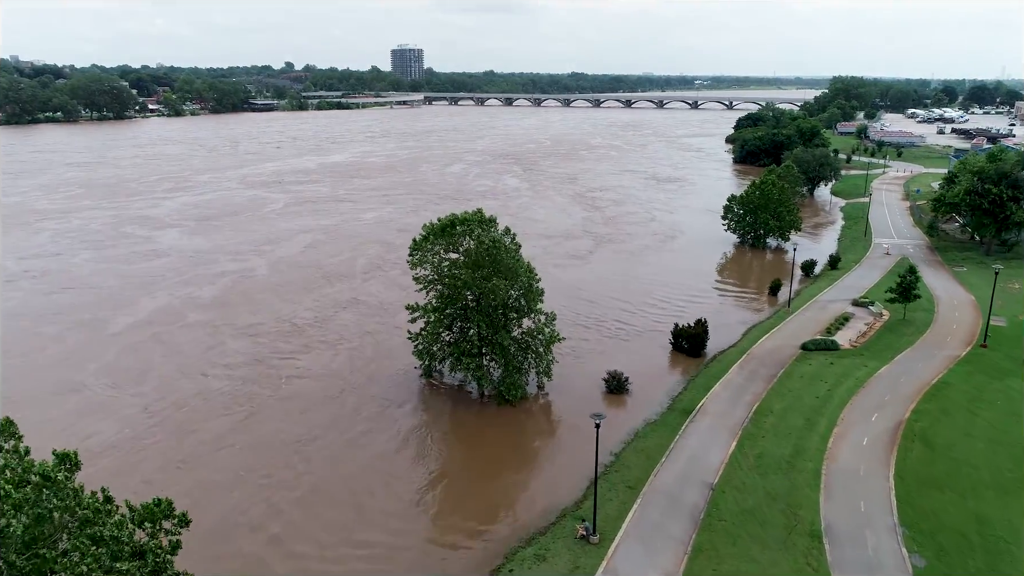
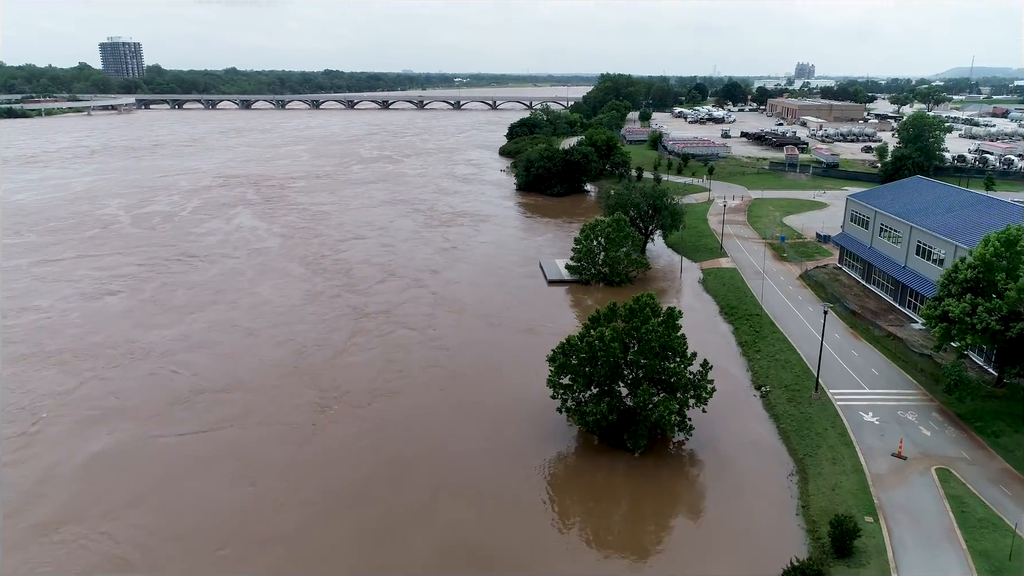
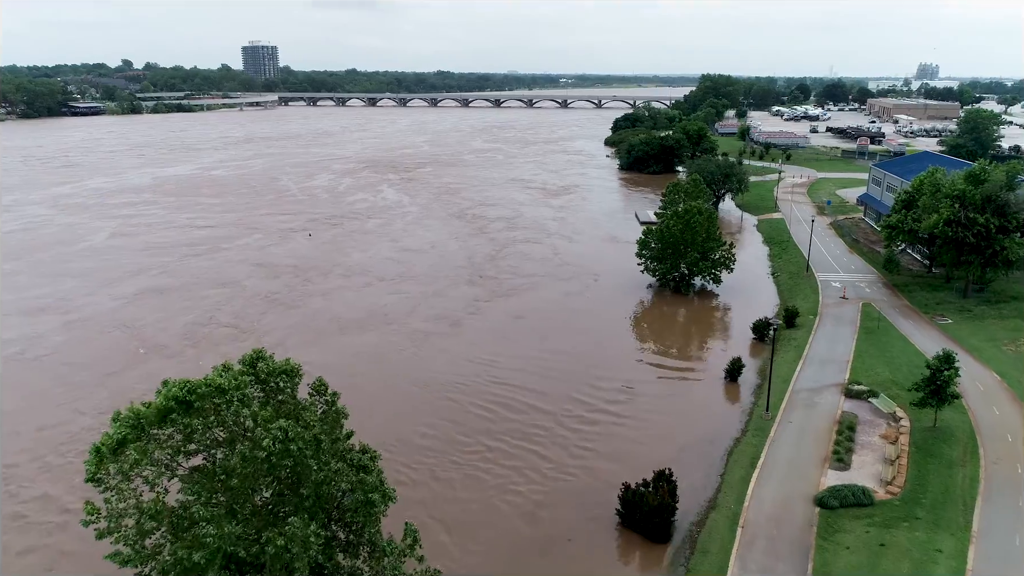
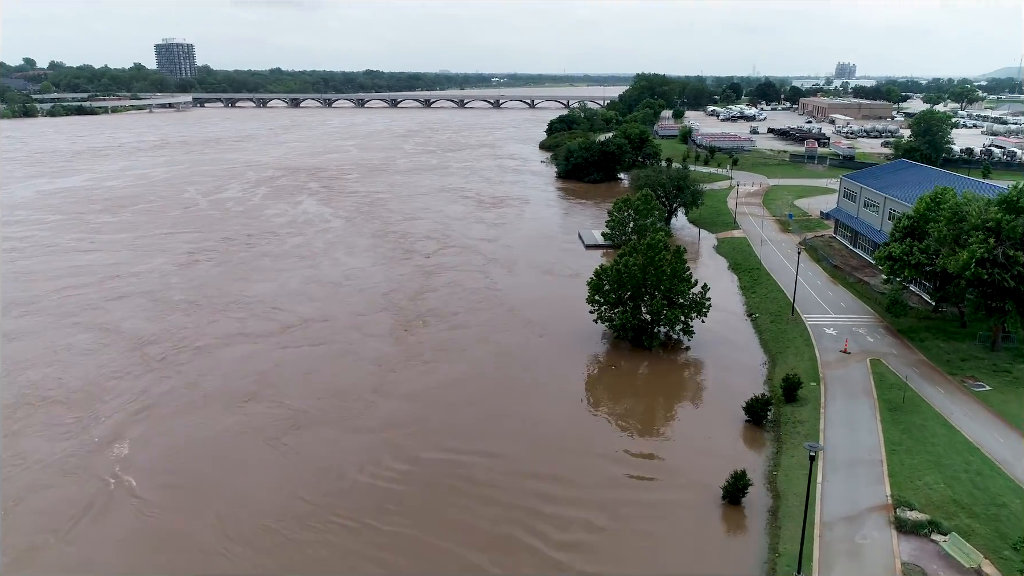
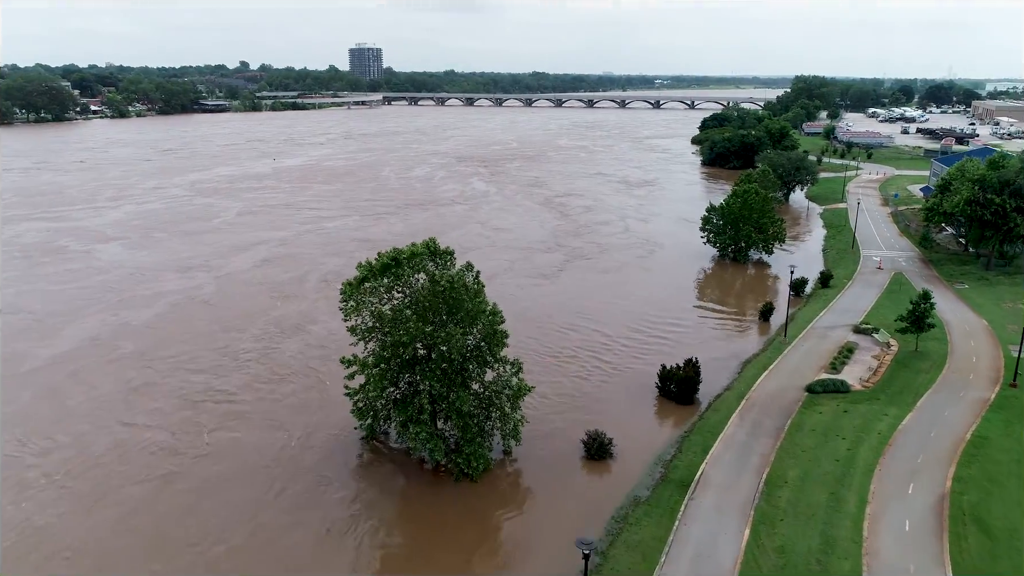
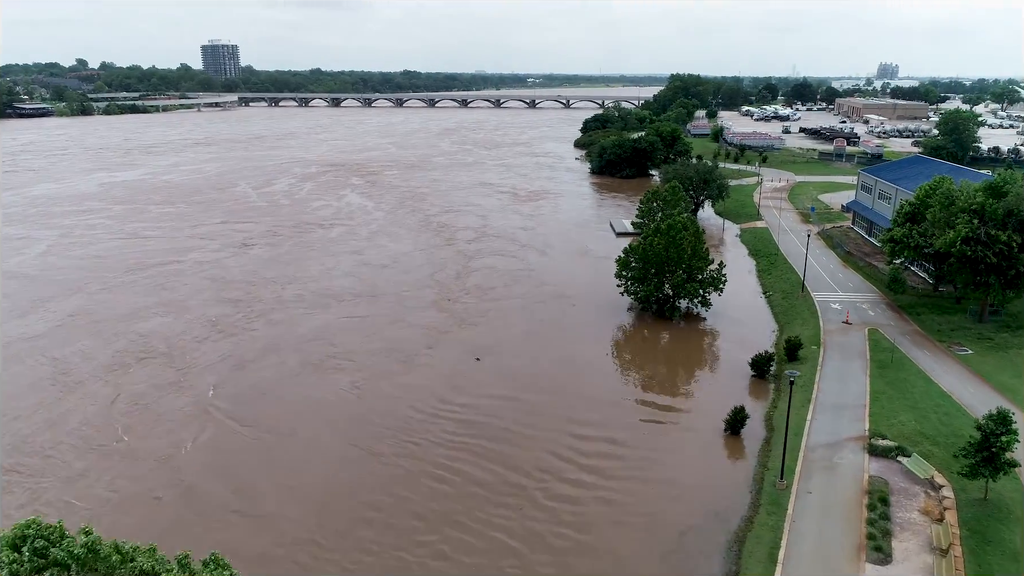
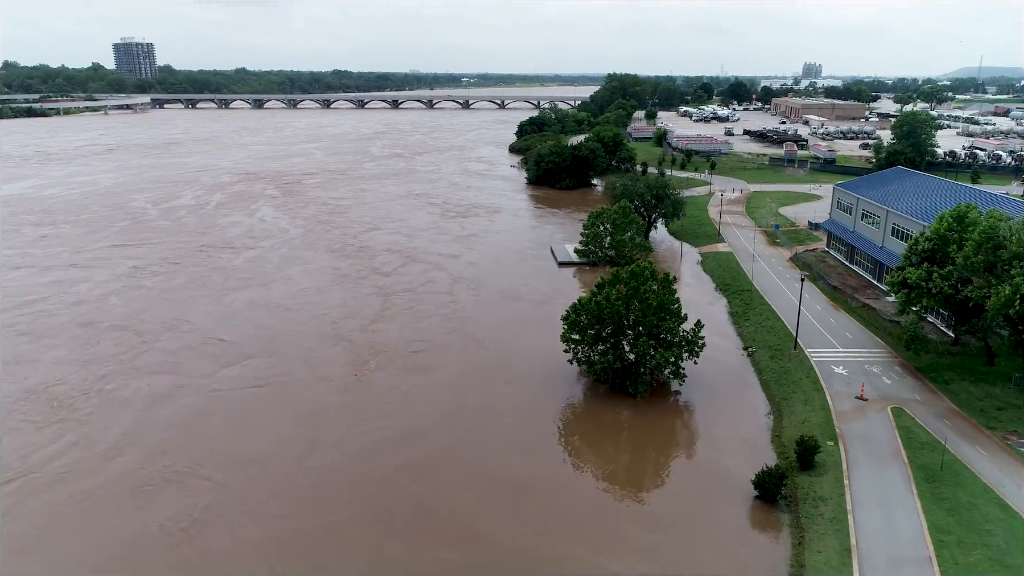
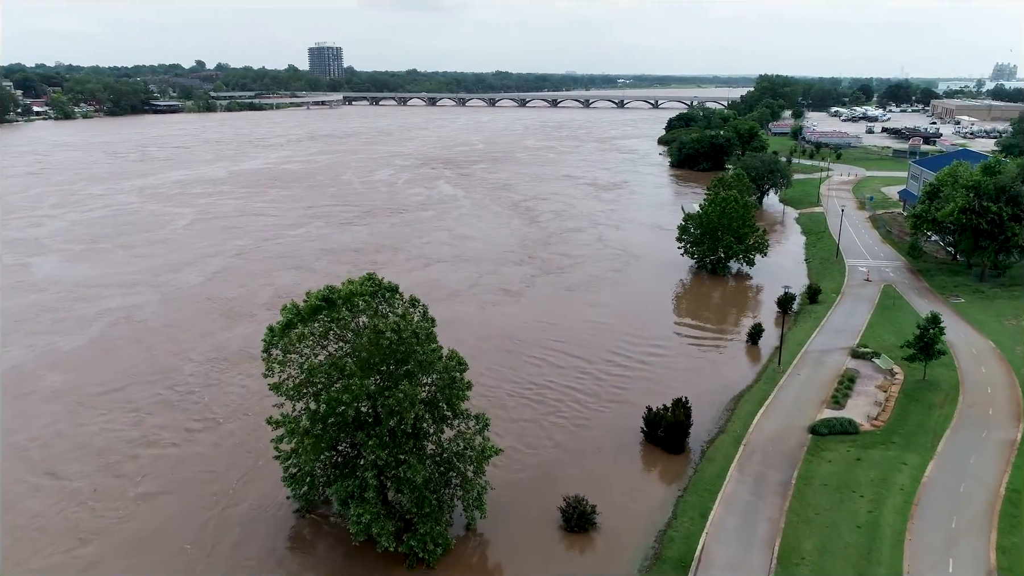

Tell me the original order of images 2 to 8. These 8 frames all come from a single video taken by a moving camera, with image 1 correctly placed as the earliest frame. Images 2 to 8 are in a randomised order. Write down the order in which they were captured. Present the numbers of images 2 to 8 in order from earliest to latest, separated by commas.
5, 8, 3, 6, 4, 7, 2
